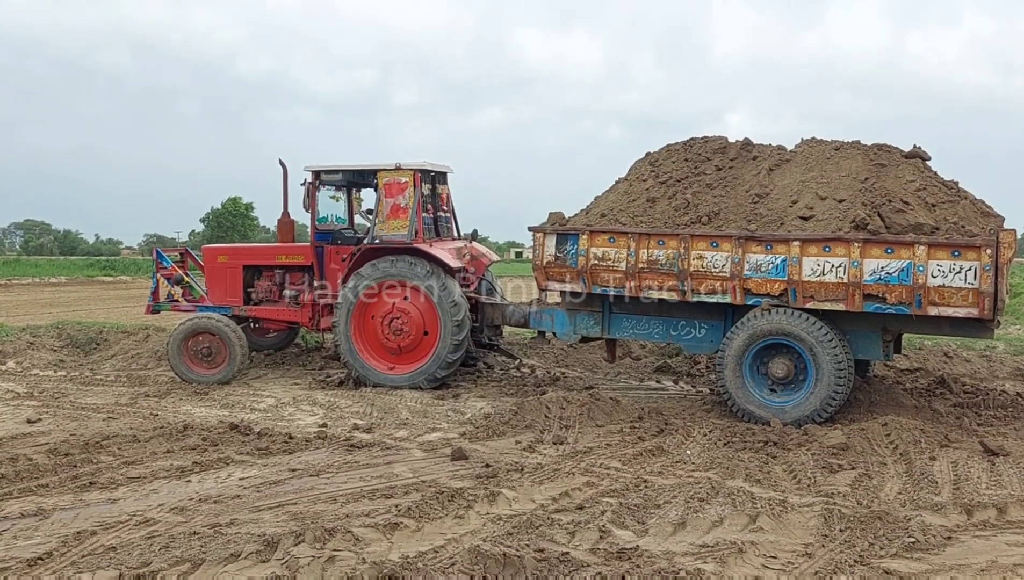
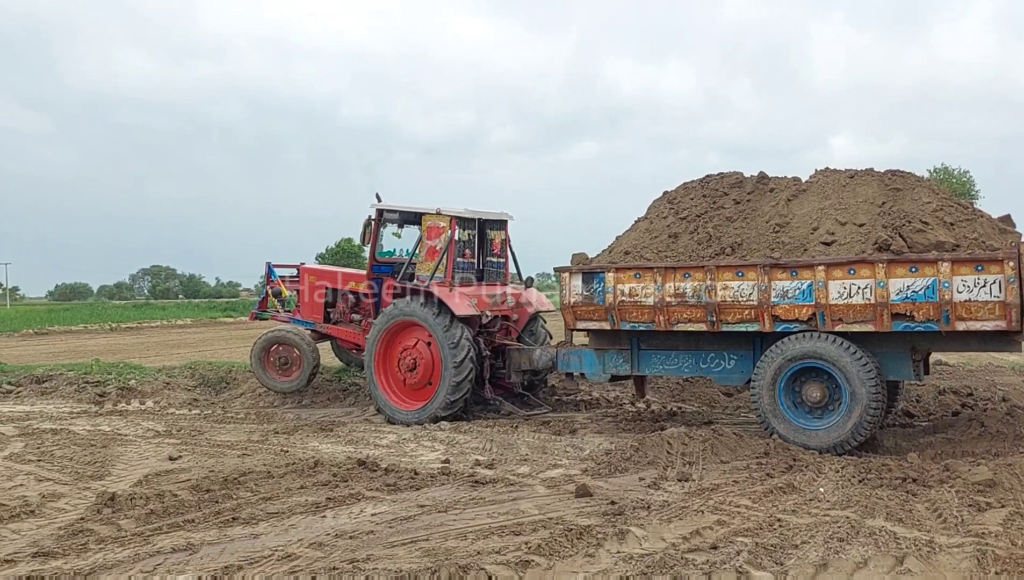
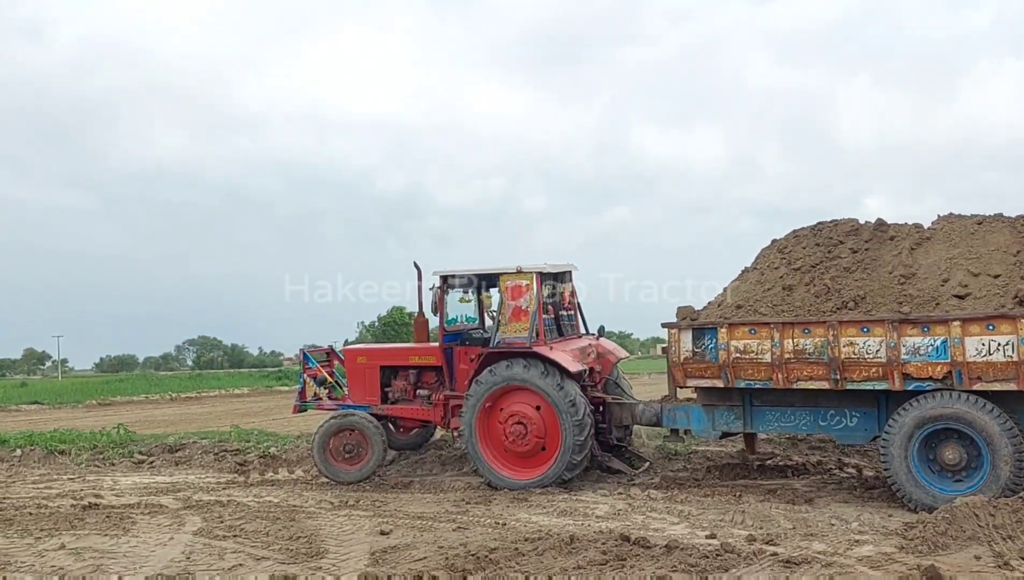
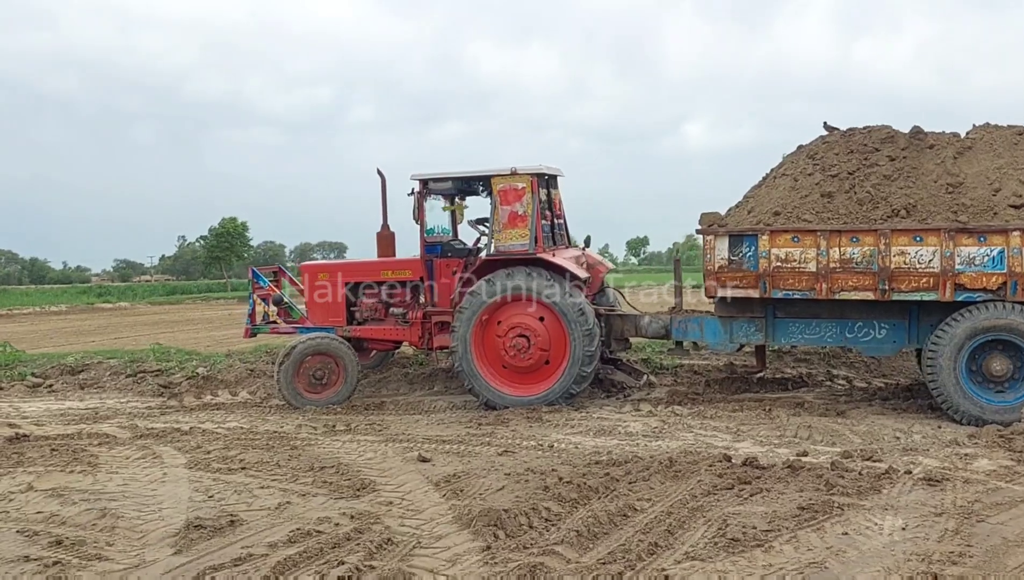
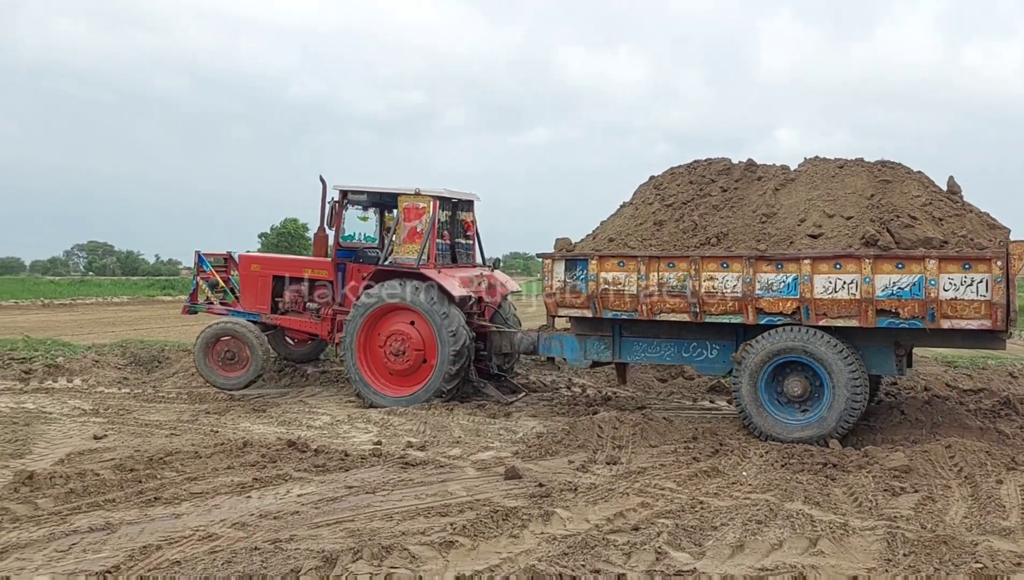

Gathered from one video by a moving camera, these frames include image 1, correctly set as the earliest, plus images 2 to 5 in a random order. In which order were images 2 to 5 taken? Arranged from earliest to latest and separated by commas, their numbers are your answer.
5, 2, 3, 4
